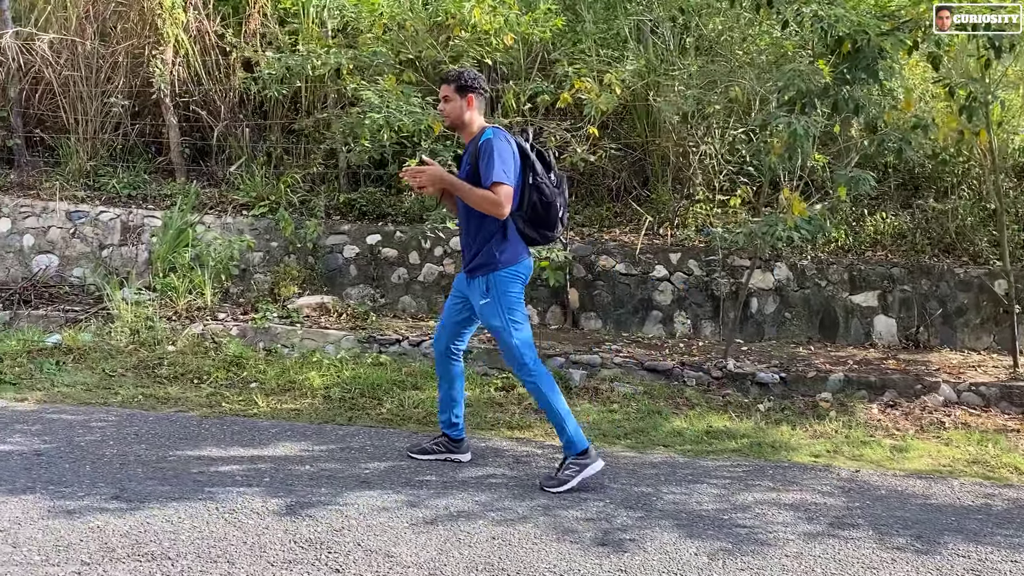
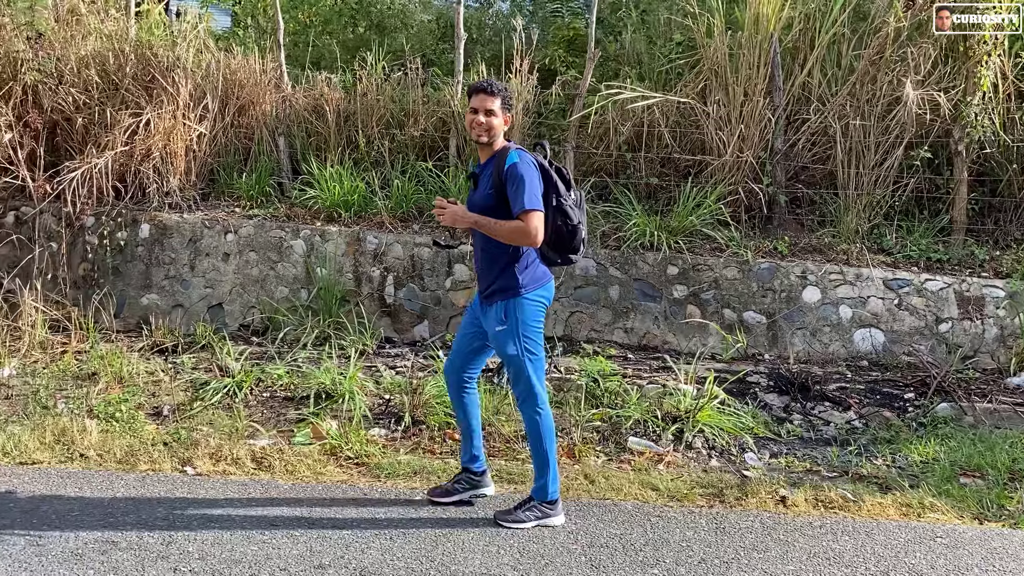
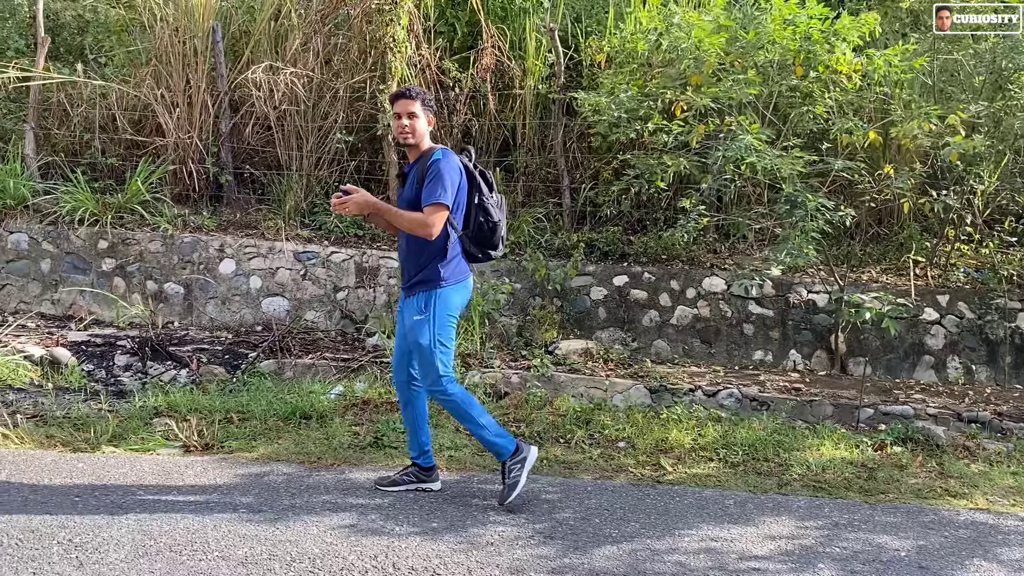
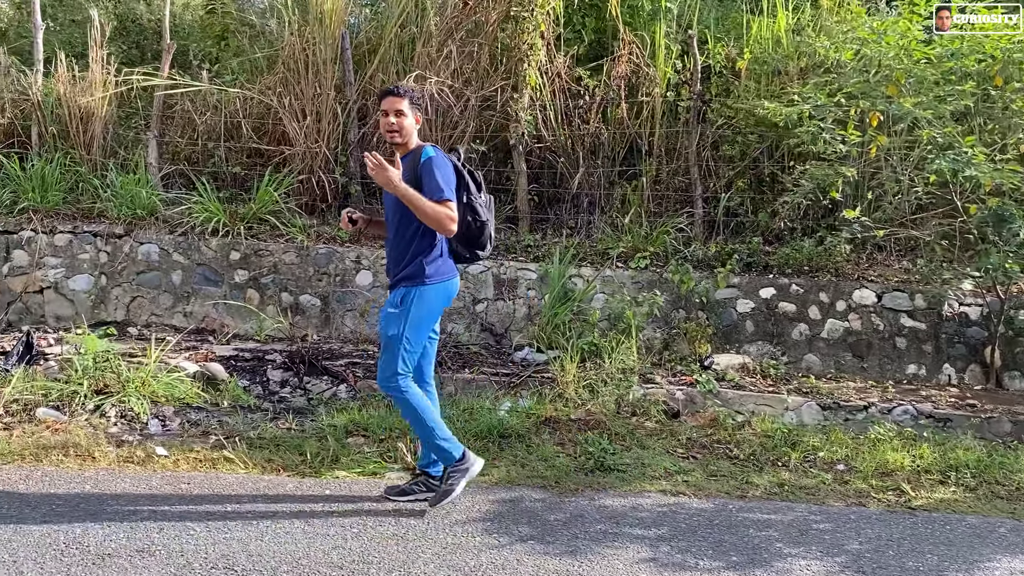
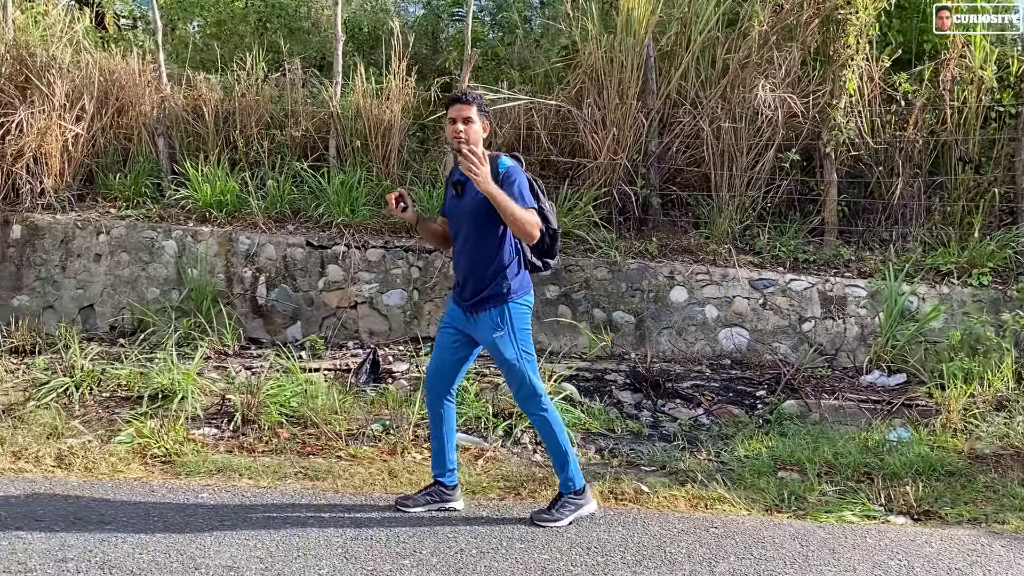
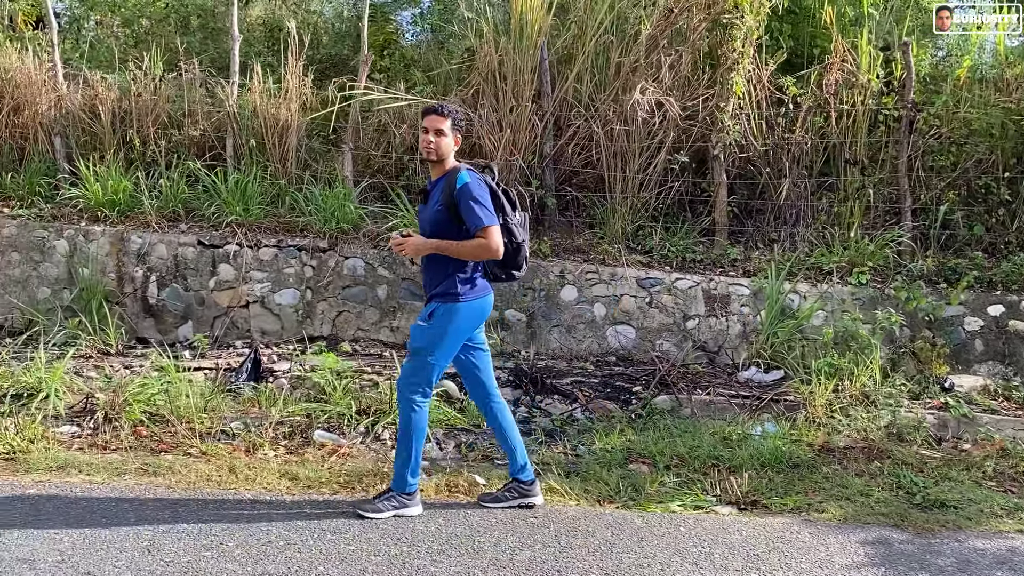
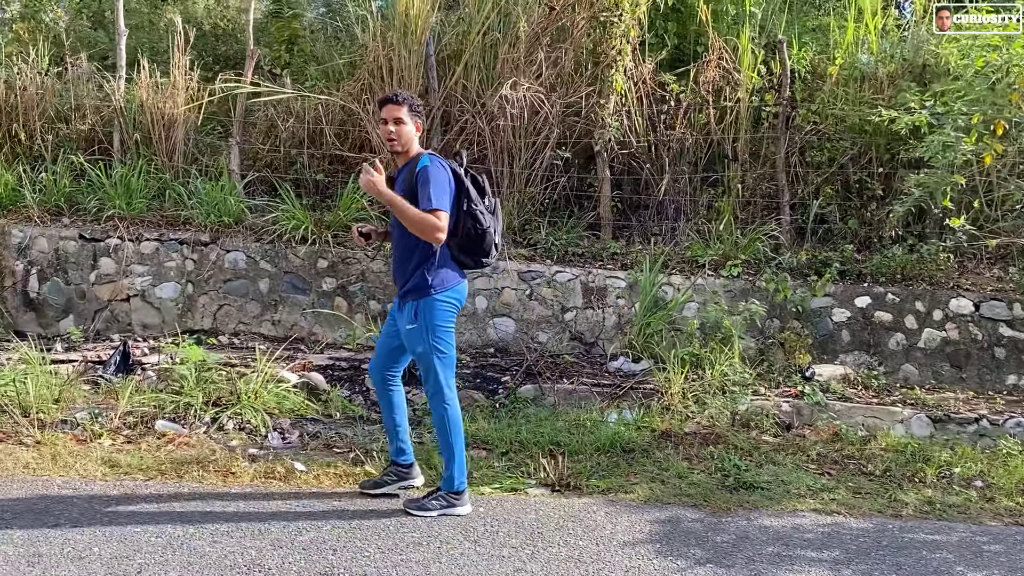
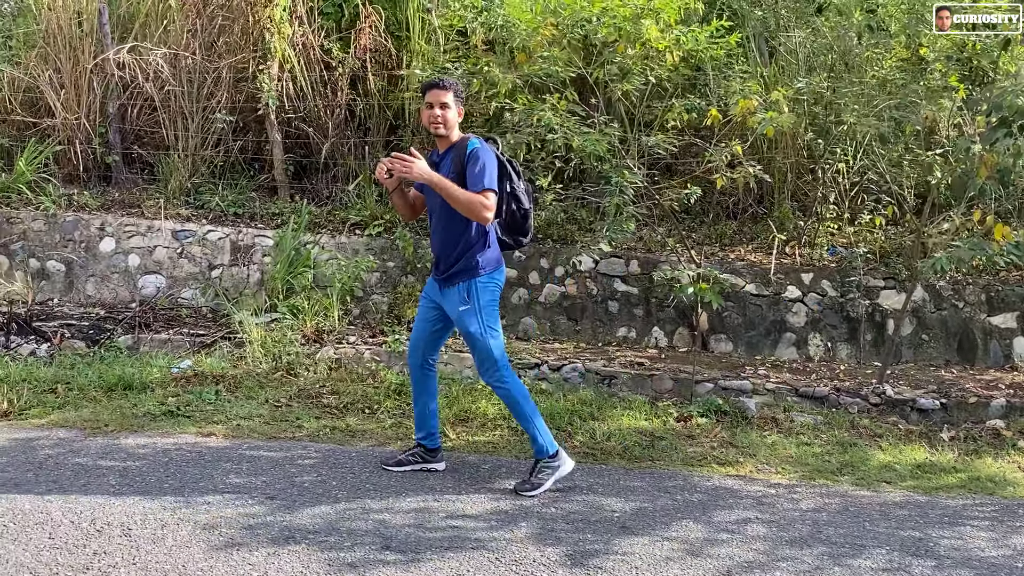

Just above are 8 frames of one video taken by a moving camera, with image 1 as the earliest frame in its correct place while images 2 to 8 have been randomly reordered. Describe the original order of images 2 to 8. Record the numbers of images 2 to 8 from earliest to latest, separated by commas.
8, 3, 4, 7, 6, 5, 2
